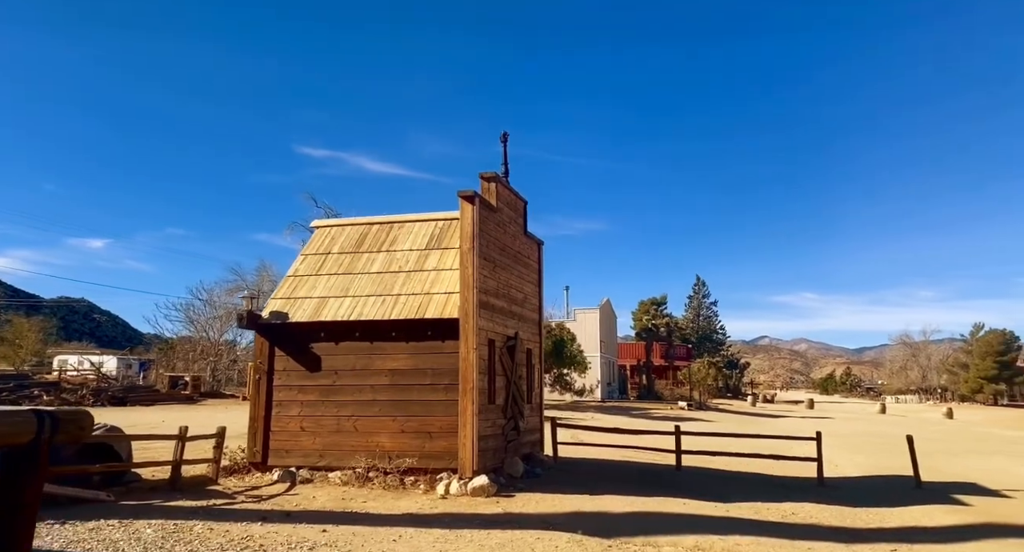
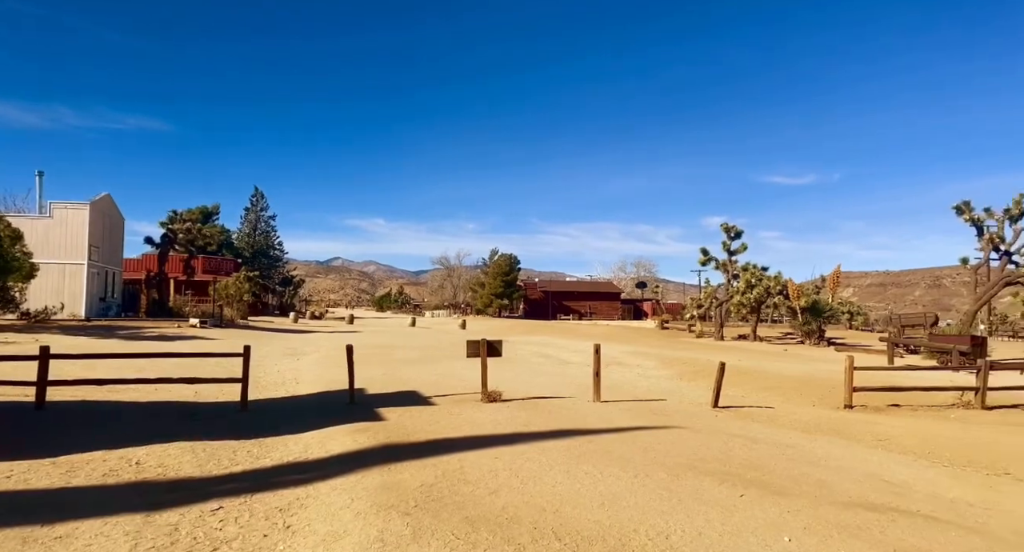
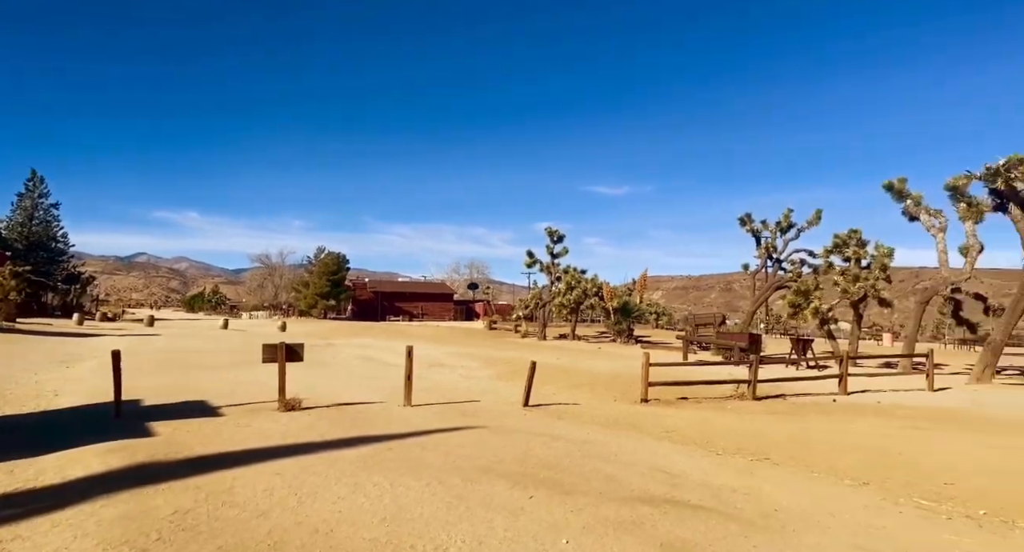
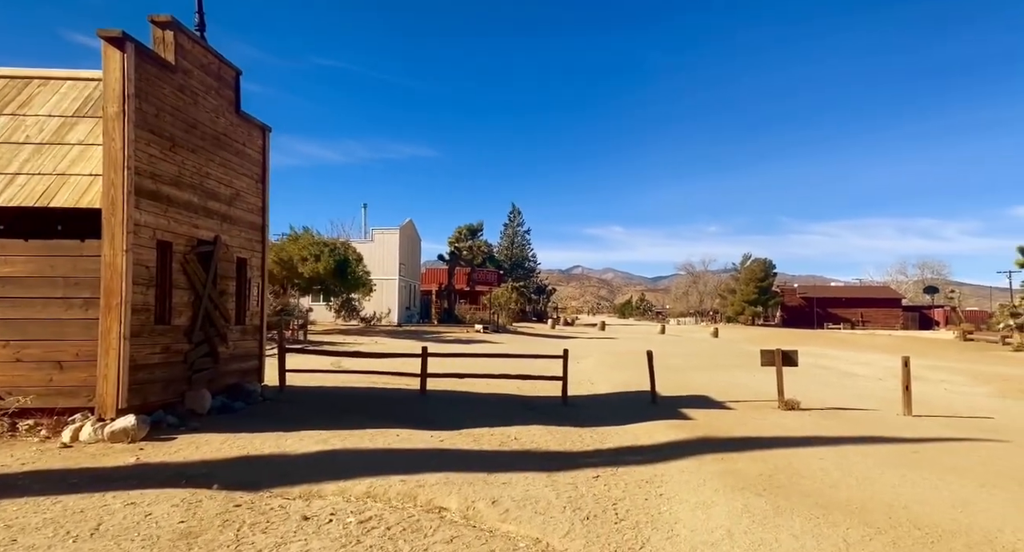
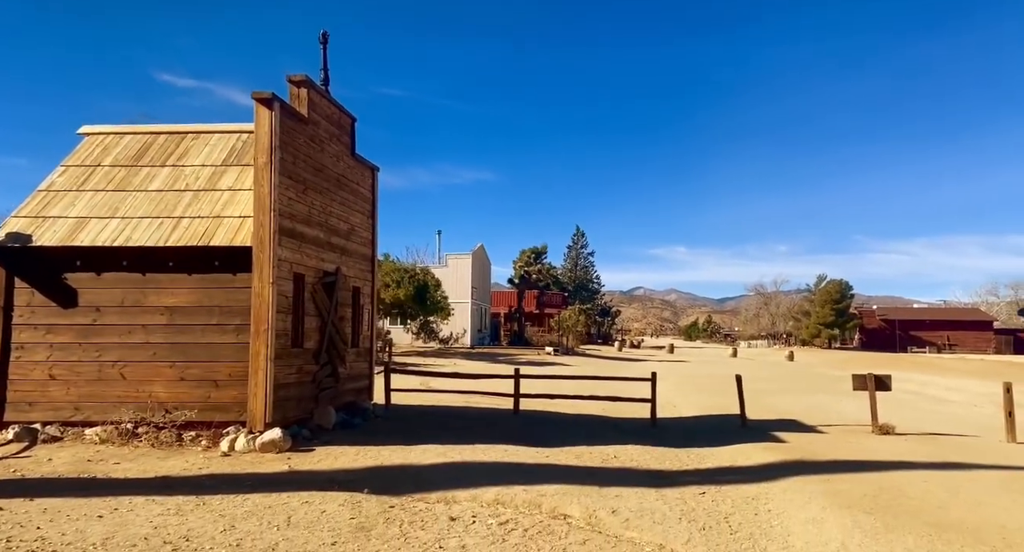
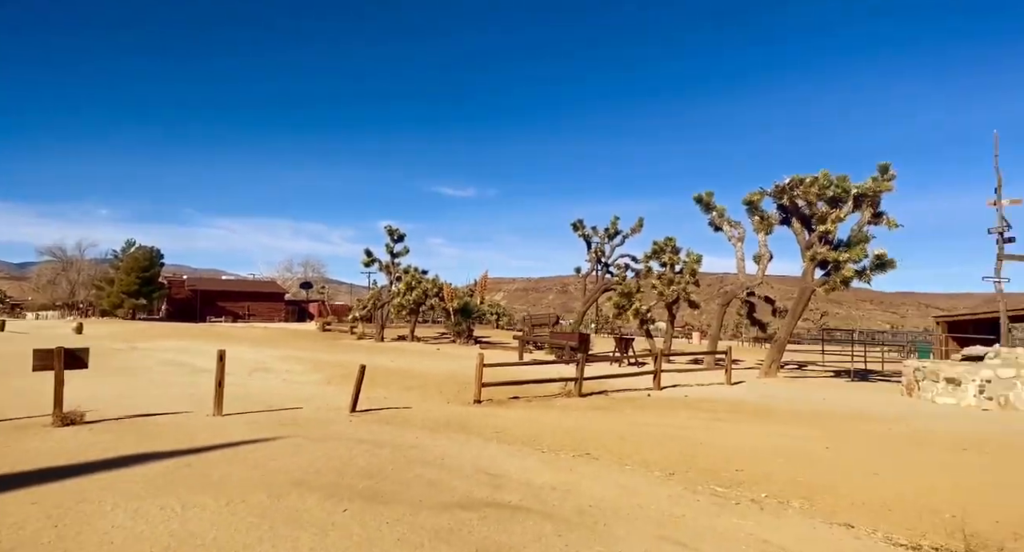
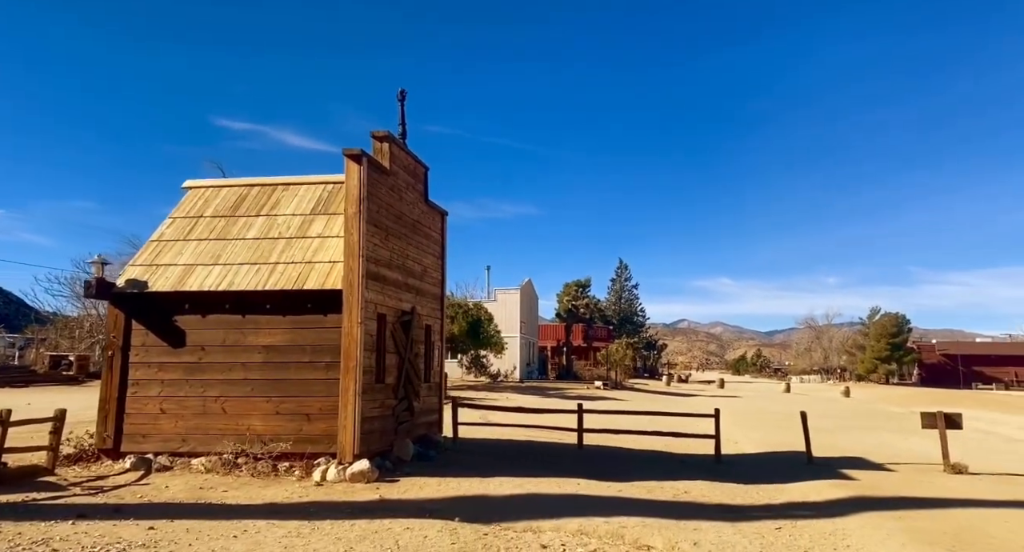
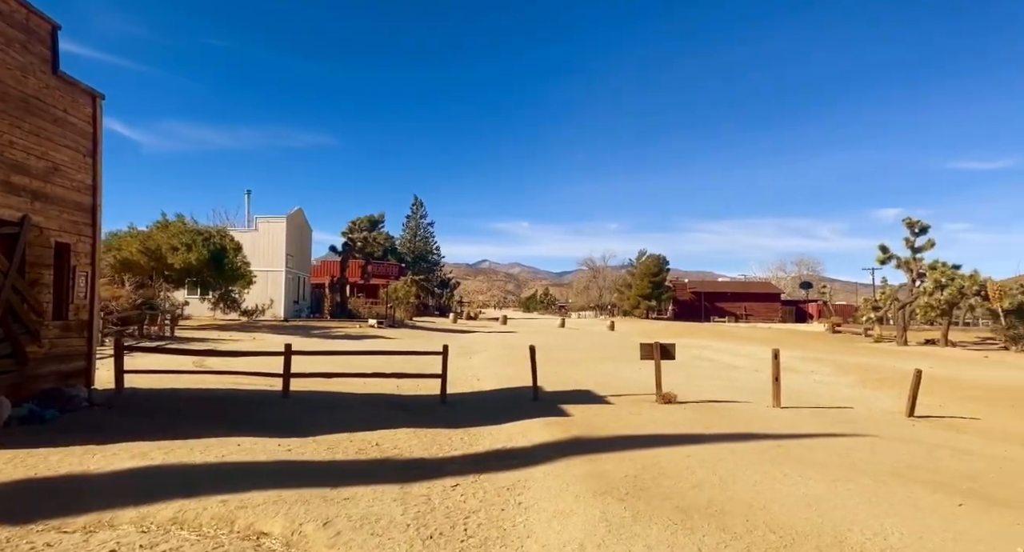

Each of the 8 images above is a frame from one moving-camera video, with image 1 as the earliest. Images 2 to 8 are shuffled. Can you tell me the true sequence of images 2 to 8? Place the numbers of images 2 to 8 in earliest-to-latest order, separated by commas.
7, 5, 4, 8, 2, 3, 6
